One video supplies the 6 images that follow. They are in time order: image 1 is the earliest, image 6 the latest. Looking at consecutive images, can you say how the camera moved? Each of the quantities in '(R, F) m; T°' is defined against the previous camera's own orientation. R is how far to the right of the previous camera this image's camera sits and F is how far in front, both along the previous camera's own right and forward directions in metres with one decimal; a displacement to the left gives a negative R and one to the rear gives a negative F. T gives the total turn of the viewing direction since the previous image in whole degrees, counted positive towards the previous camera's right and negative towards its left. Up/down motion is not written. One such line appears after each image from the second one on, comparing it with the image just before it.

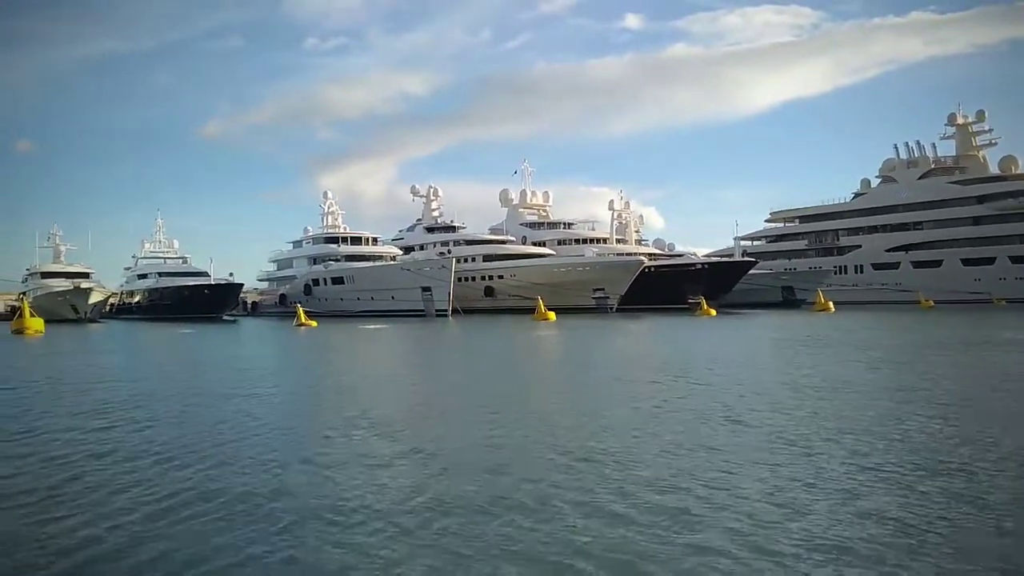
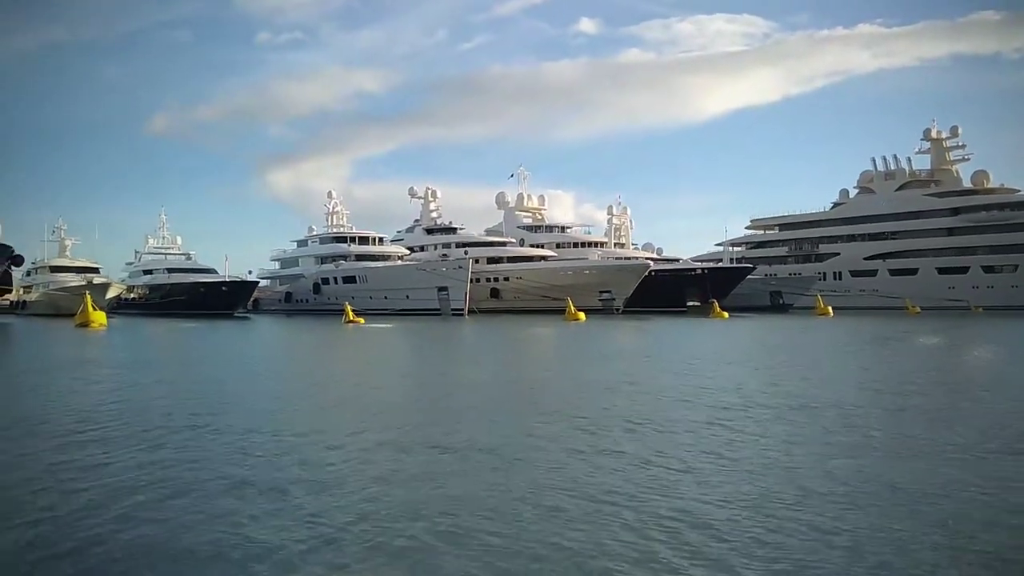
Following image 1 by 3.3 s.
(-1.3, -0.8) m; +3°
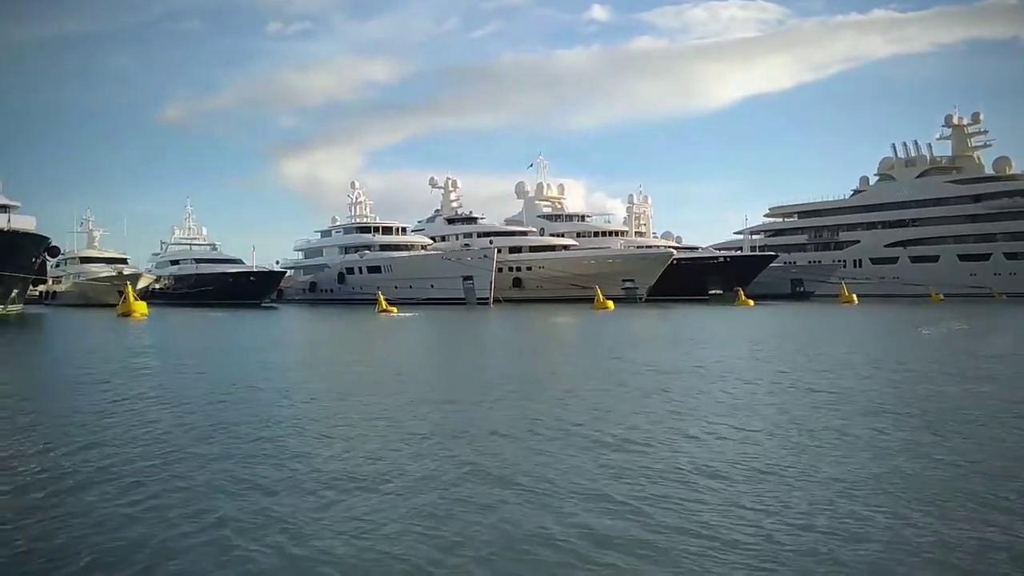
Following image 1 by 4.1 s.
(-0.3, -0.2) m; -1°
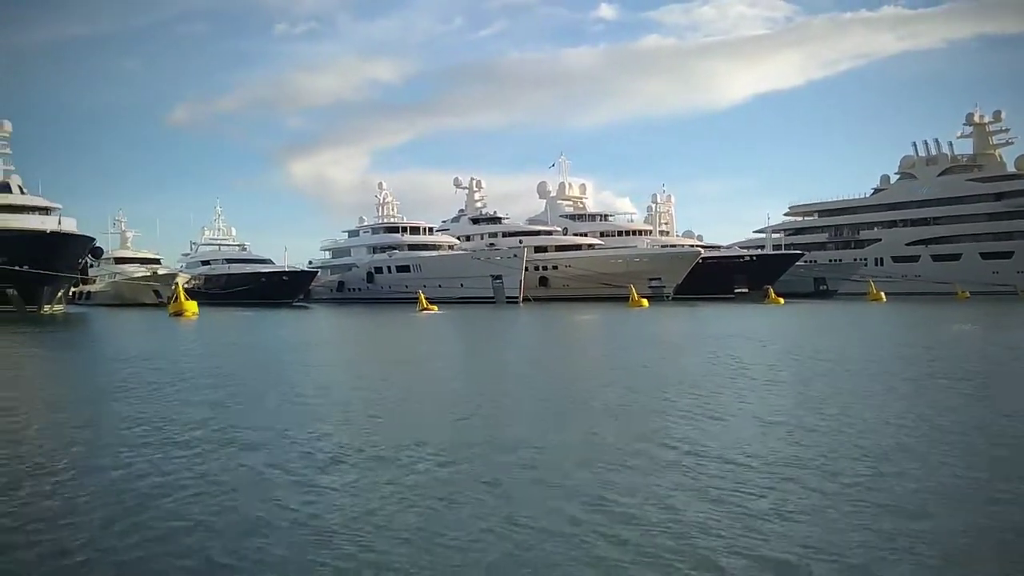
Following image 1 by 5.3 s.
(-0.5, -0.3) m; -1°
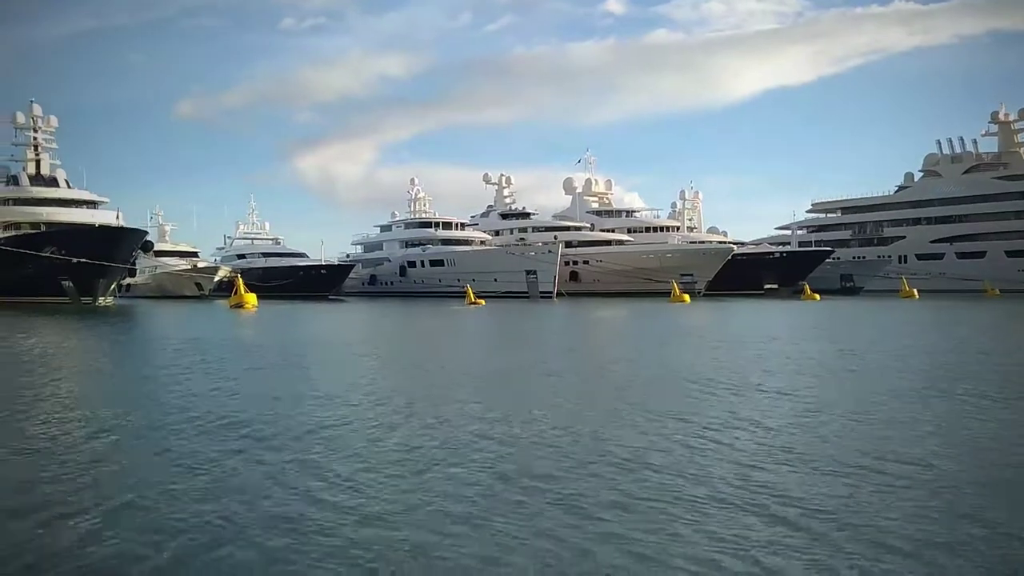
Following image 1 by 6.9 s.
(-0.7, -0.4) m; -1°
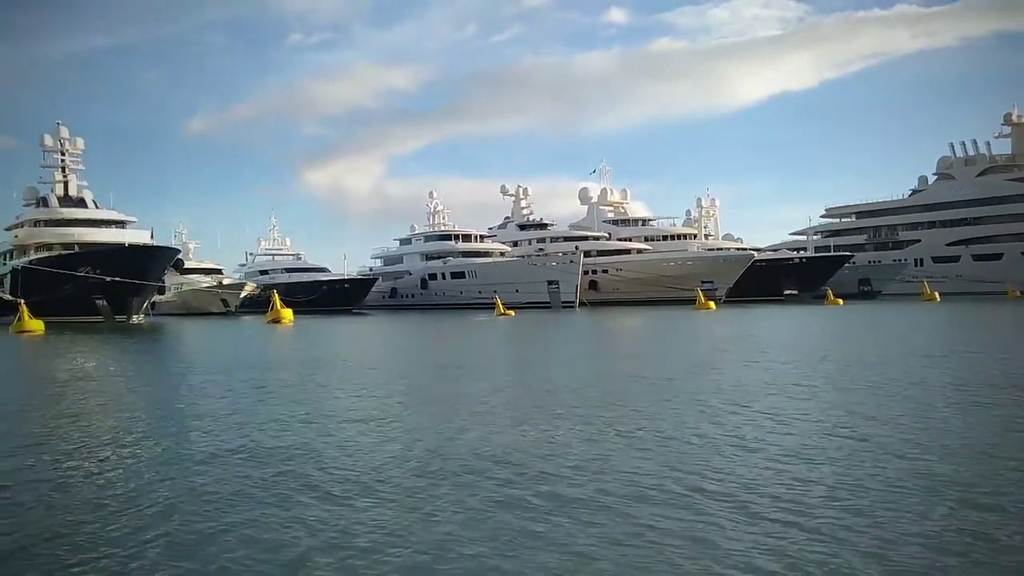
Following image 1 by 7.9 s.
(-0.4, -0.2) m; -1°
